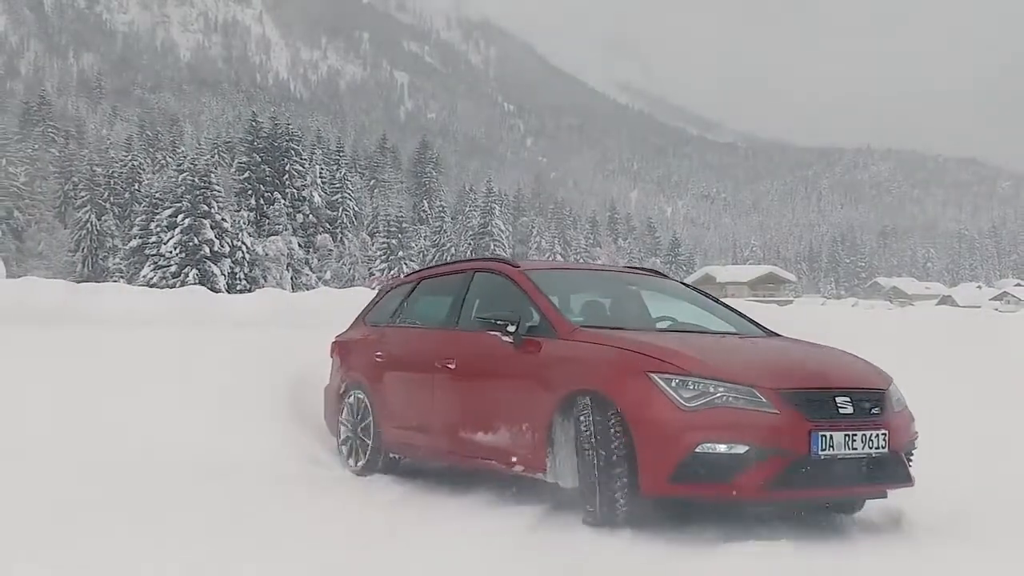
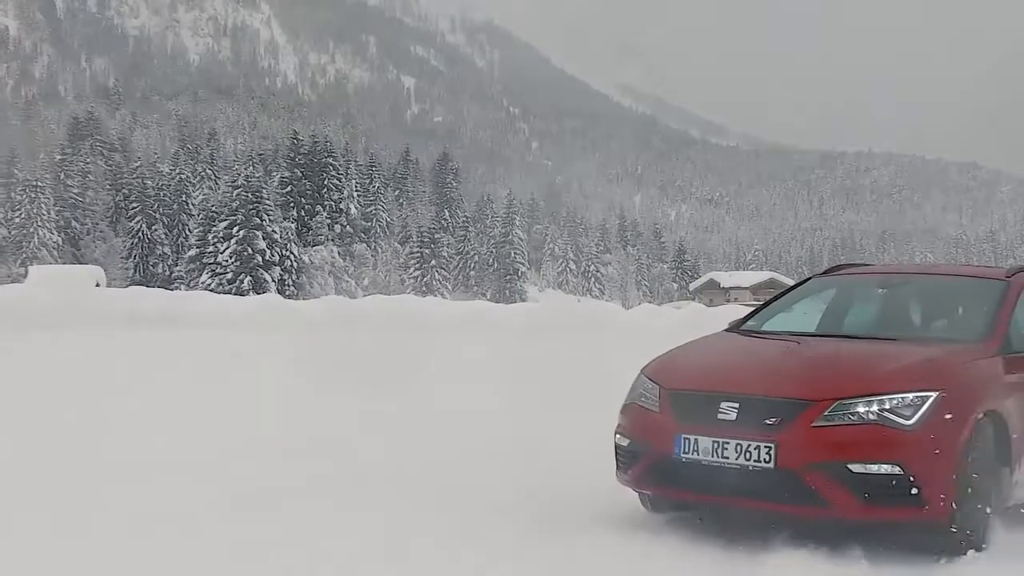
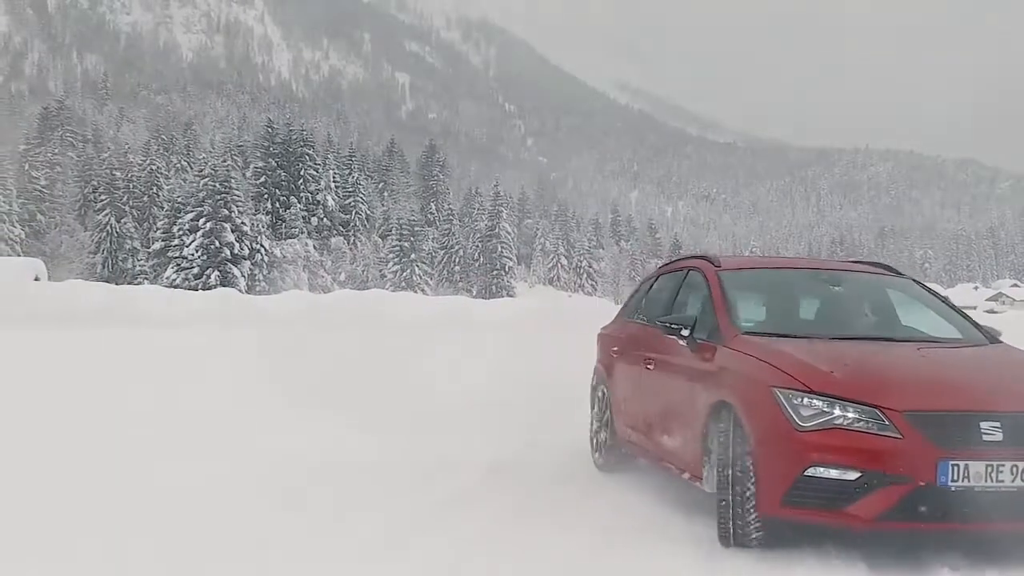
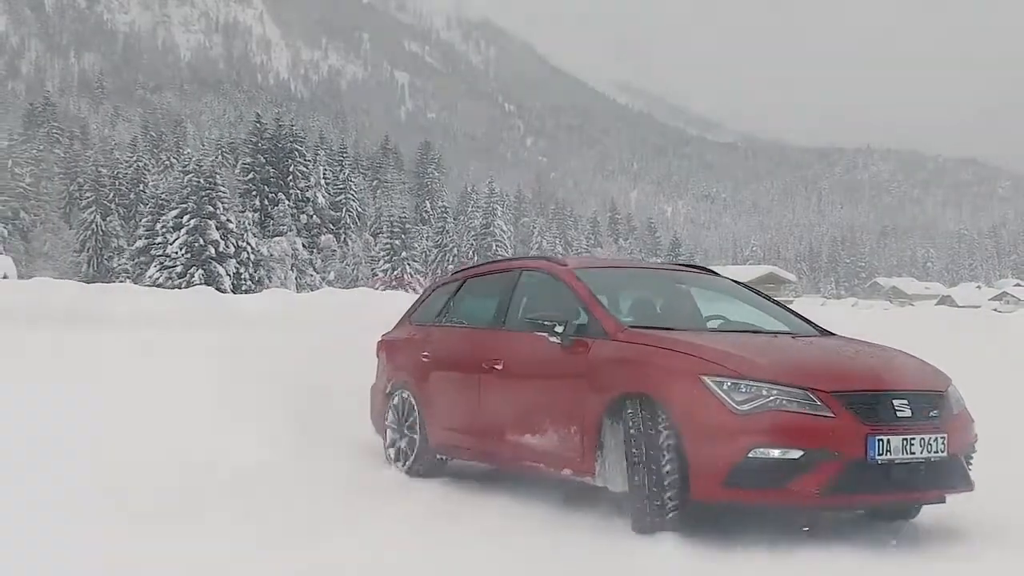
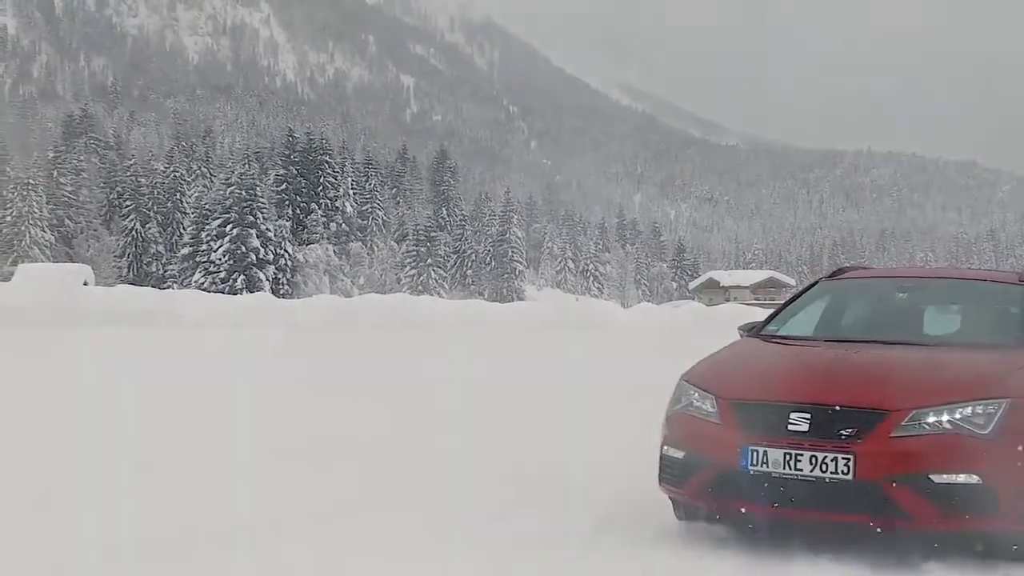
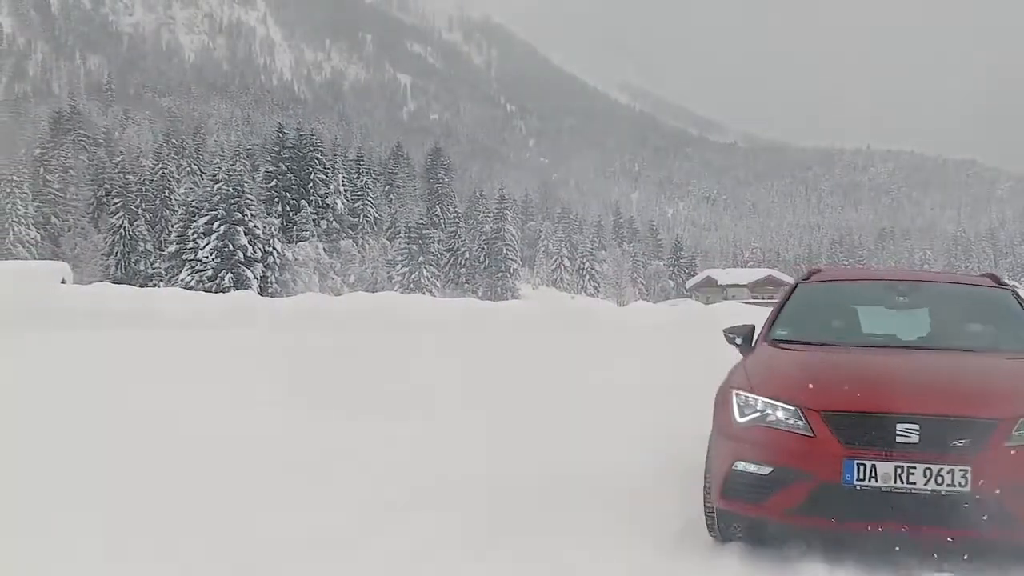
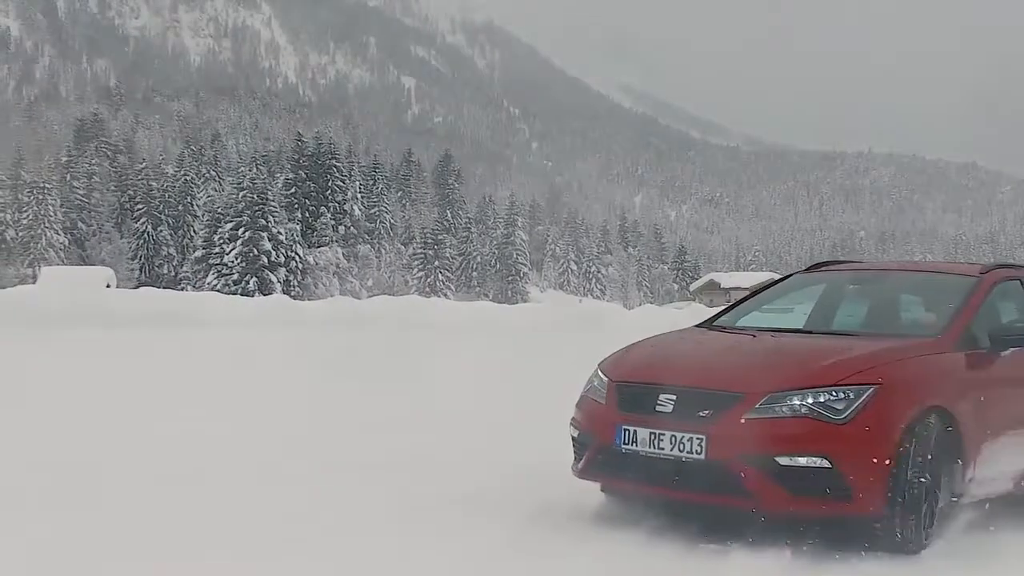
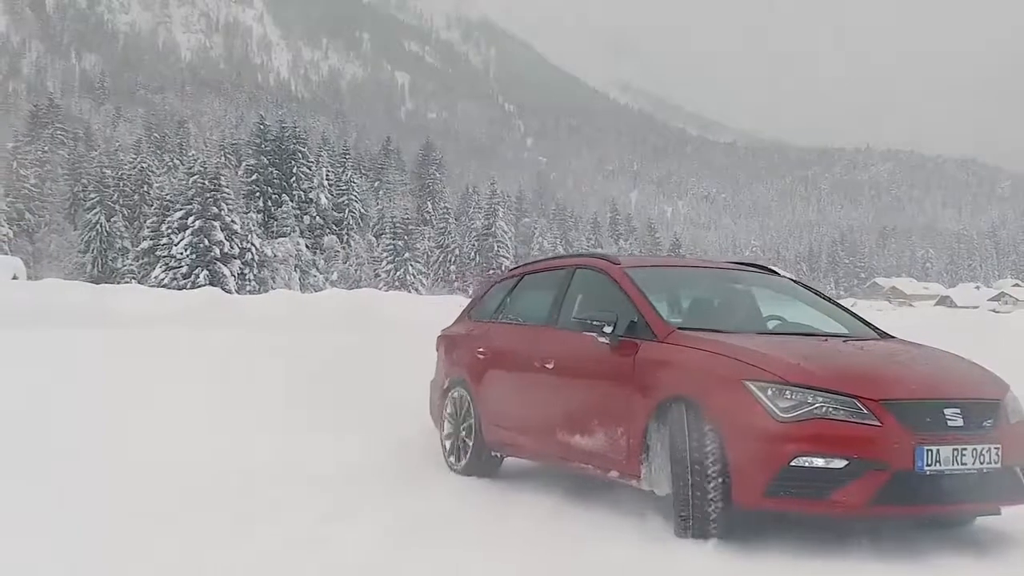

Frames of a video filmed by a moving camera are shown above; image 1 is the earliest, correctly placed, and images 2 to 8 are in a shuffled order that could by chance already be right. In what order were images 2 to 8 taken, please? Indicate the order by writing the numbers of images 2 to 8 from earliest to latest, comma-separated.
4, 8, 3, 6, 5, 2, 7
